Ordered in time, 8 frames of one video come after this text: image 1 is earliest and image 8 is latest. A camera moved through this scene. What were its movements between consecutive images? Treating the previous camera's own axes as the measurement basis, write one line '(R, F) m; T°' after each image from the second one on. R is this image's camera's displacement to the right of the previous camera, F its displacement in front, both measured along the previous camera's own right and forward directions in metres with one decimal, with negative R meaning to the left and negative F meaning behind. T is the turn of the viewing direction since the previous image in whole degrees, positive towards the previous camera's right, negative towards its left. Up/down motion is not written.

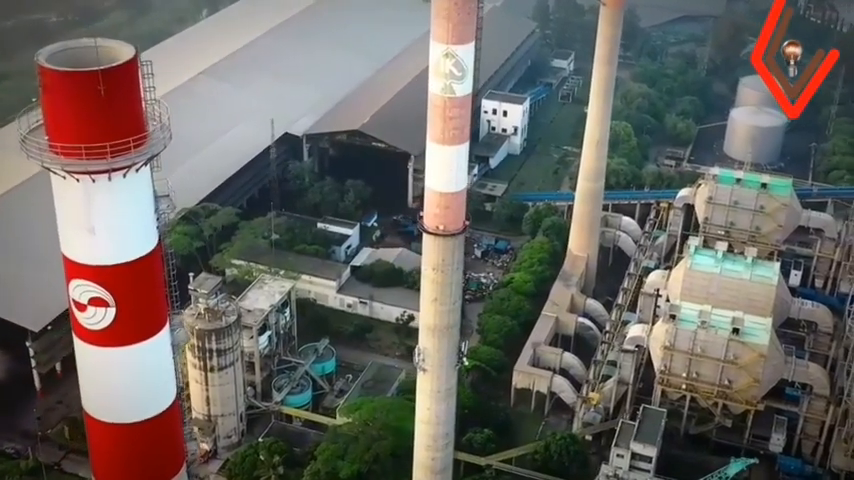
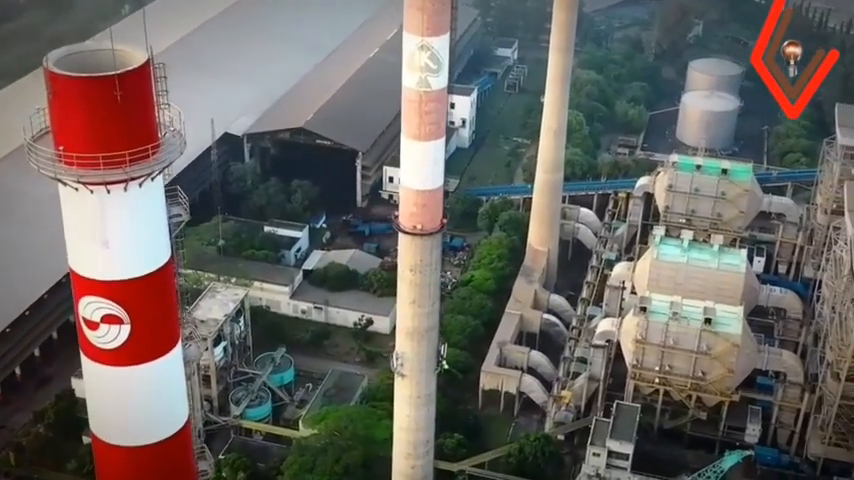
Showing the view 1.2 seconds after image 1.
(-3.2, +1.9) m; +5°
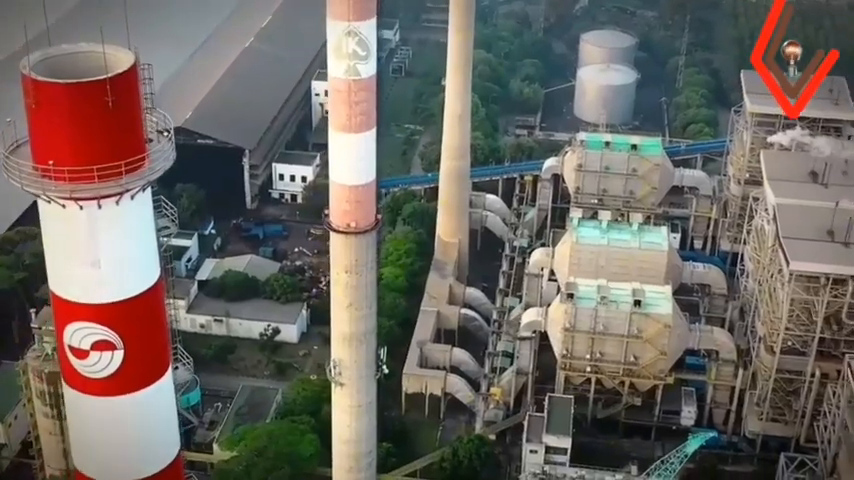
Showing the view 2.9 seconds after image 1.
(-4.0, +3.1) m; +8°
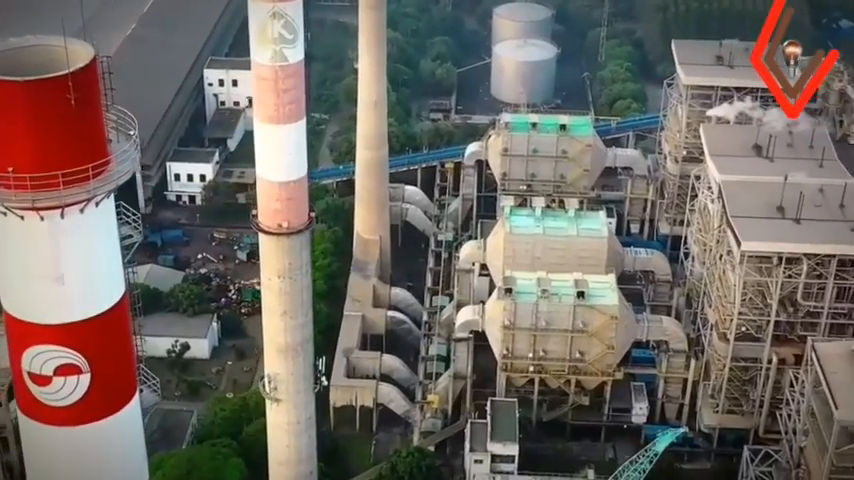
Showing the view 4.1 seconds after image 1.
(-2.1, +3.8) m; +6°
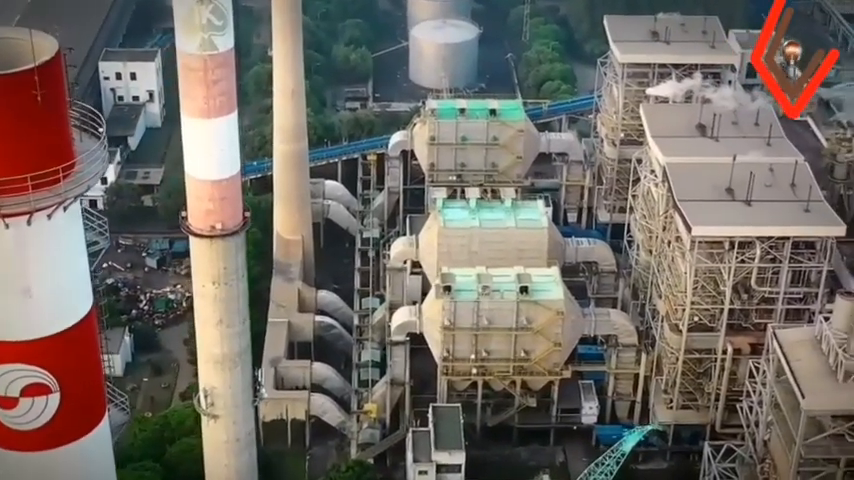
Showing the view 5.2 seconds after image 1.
(-1.6, +2.9) m; +5°
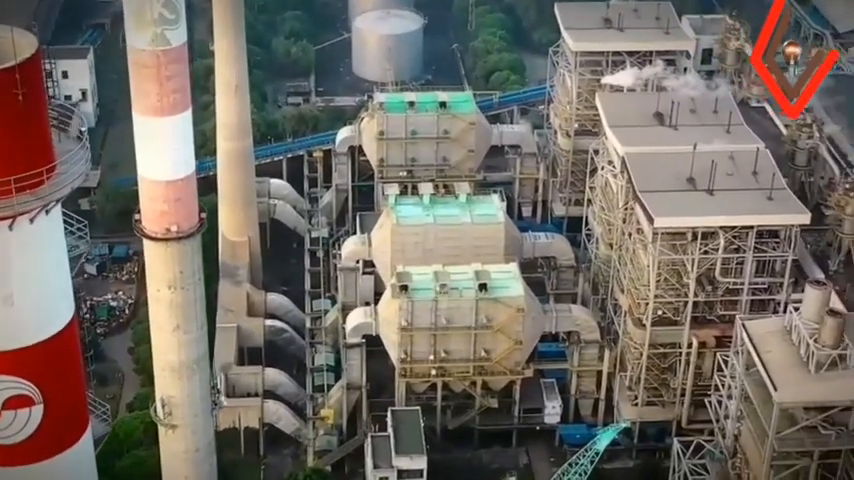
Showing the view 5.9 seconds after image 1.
(-1.0, +1.4) m; +3°
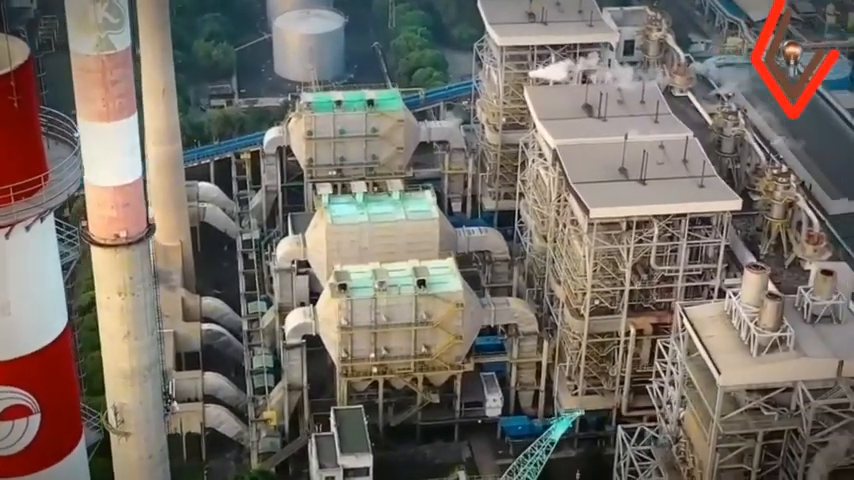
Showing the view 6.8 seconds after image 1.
(-1.6, 0.0) m; +5°
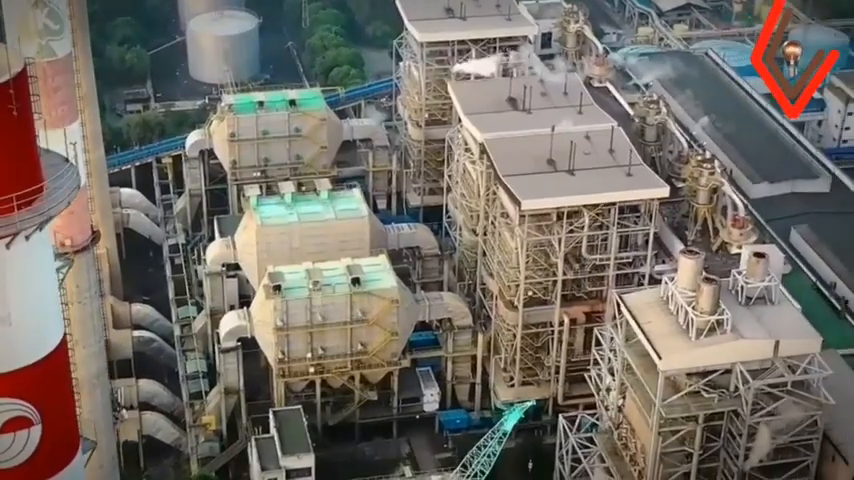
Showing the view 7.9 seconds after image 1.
(-1.7, +0.1) m; +5°
